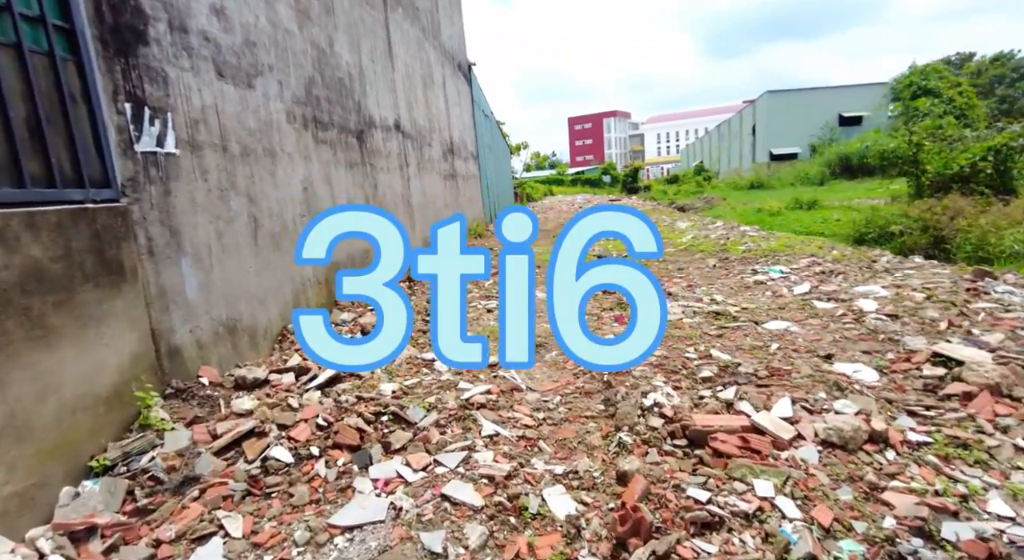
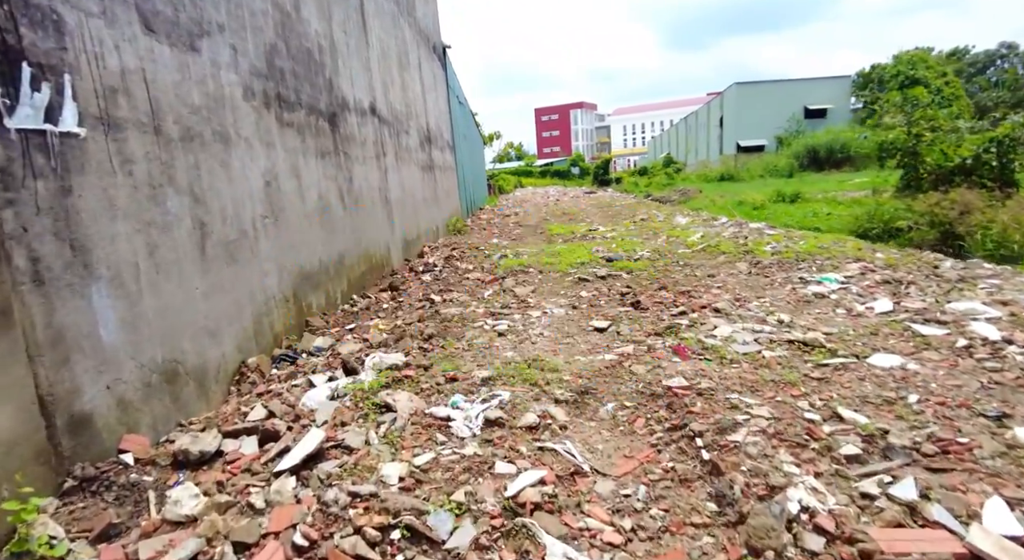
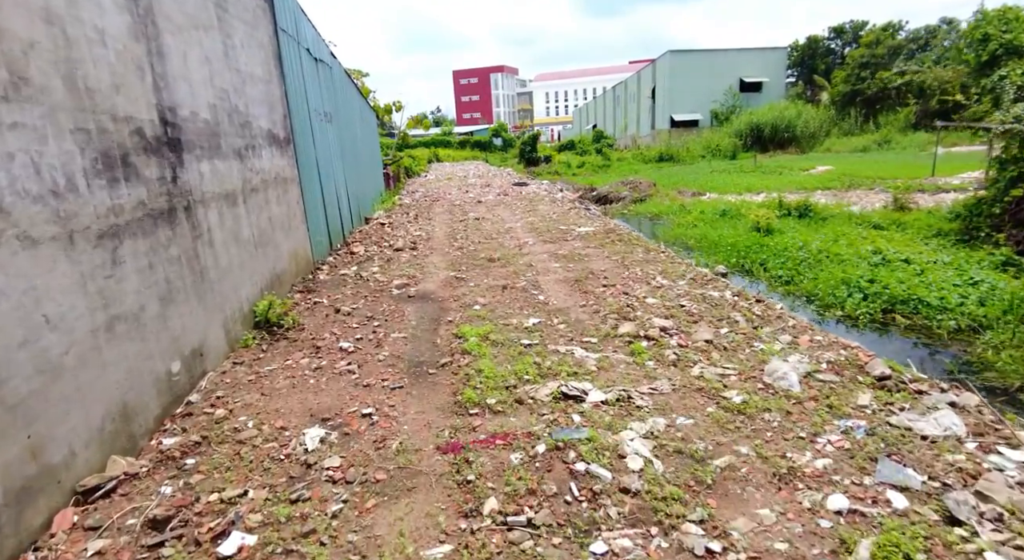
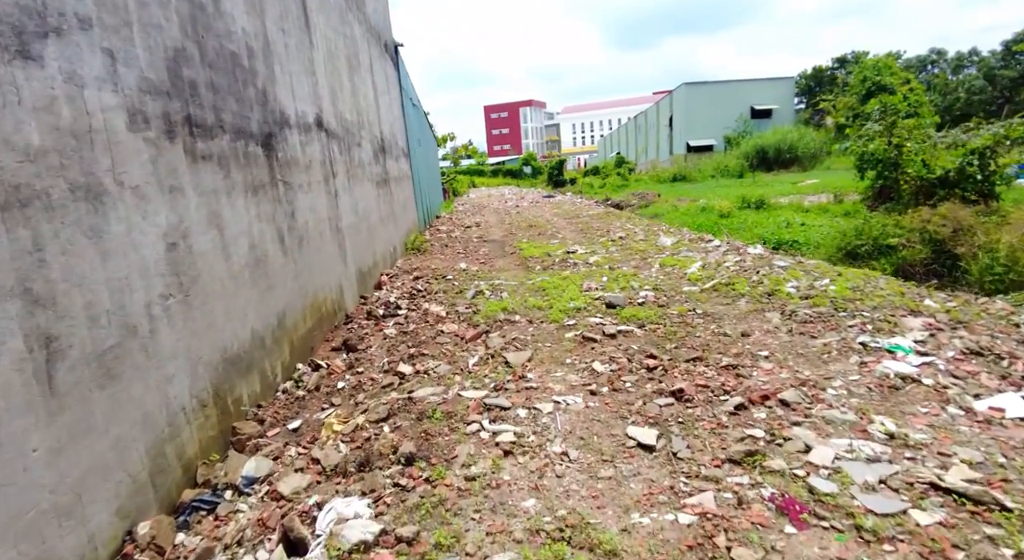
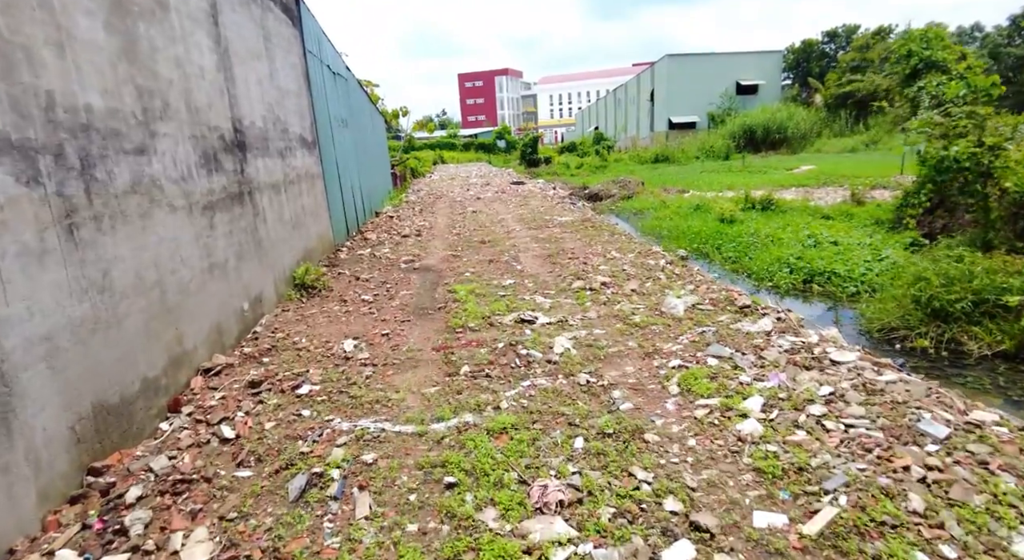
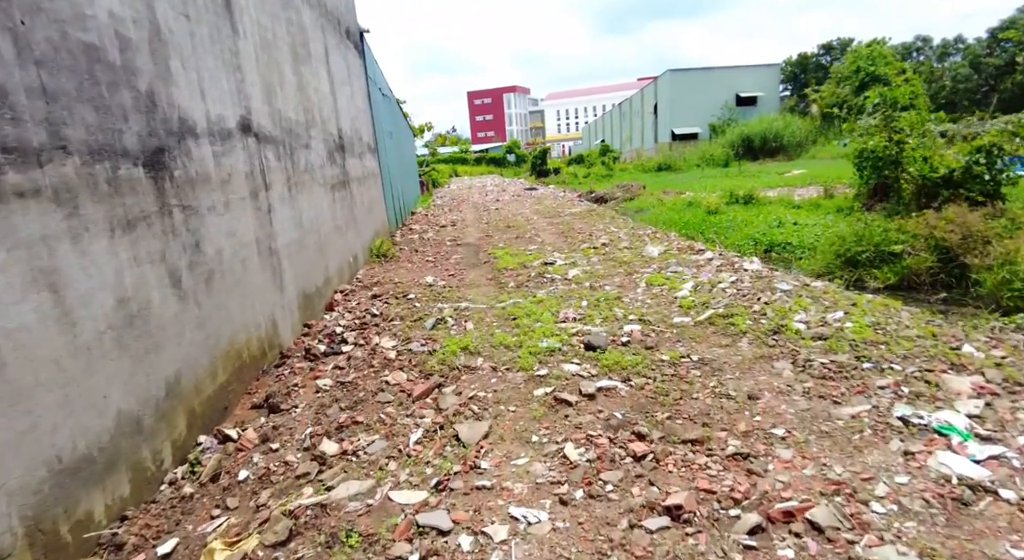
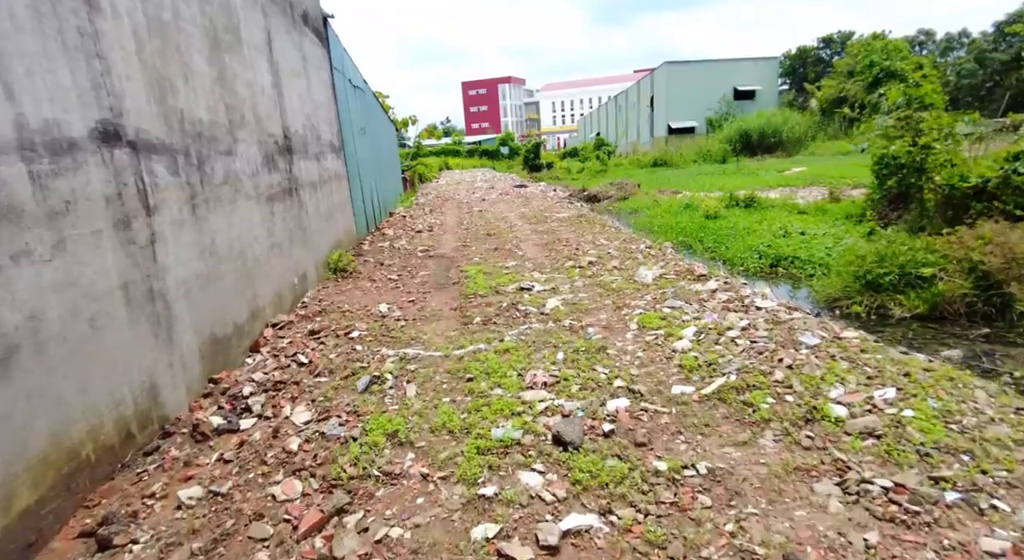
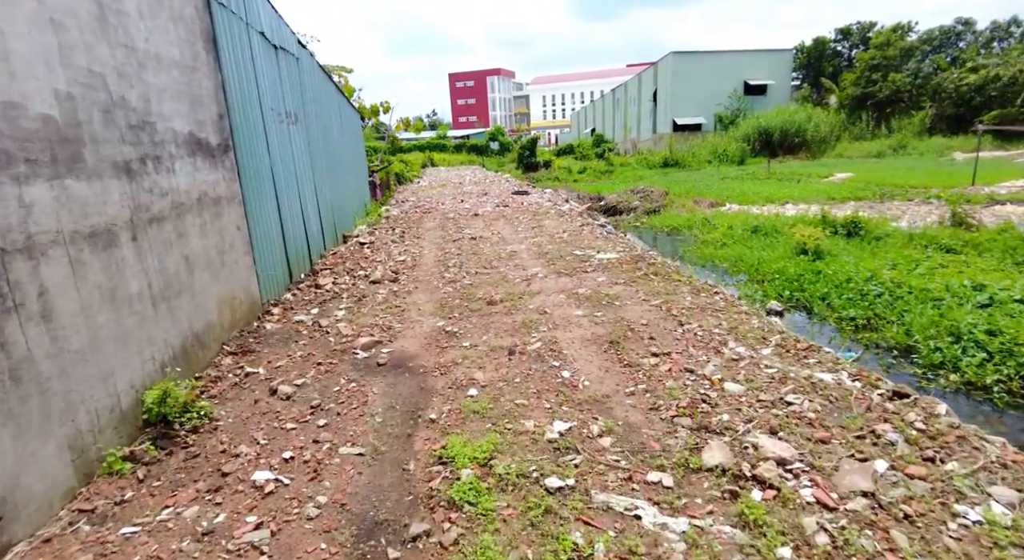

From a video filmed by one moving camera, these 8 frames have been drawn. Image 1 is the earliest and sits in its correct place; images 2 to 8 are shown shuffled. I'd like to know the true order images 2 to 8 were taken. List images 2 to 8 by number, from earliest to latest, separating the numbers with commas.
2, 4, 6, 7, 5, 3, 8
